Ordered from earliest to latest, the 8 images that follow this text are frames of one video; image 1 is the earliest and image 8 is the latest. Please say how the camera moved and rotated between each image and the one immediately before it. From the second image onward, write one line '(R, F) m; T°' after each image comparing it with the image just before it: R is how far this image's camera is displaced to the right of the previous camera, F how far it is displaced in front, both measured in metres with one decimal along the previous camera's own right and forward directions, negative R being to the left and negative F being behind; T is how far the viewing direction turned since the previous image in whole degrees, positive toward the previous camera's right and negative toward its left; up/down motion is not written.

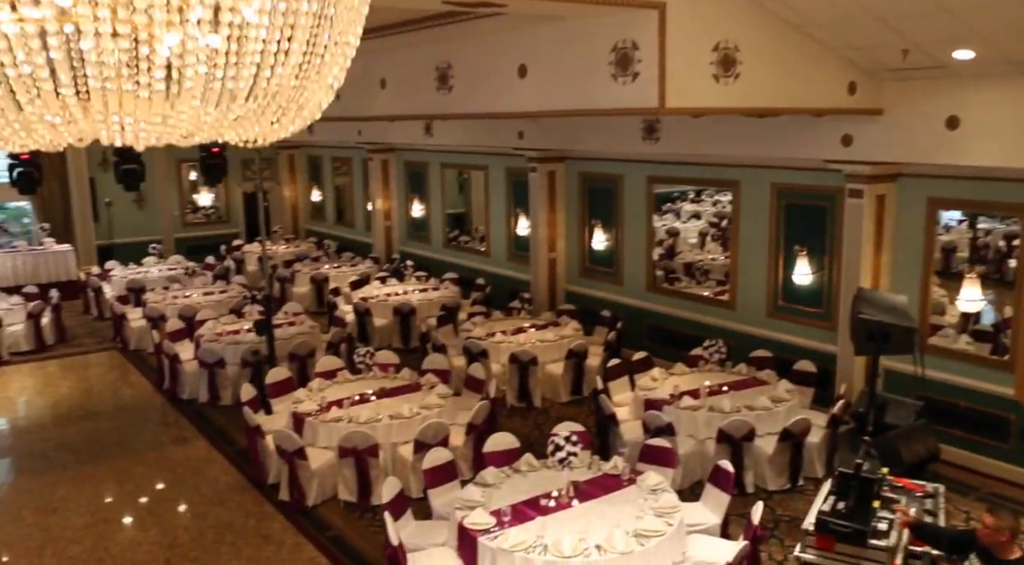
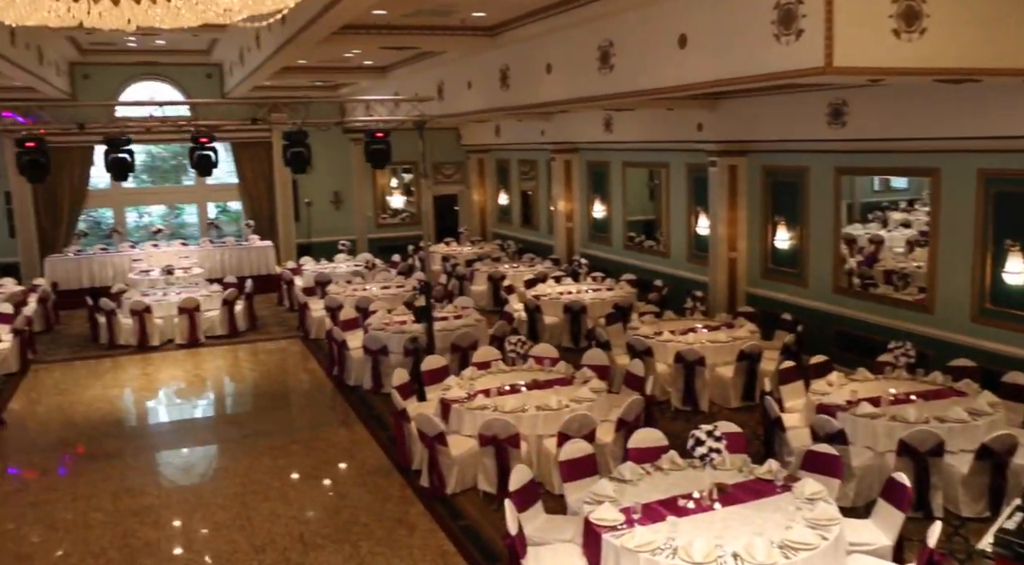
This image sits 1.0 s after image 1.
(+0.3, +0.4) m; -13°
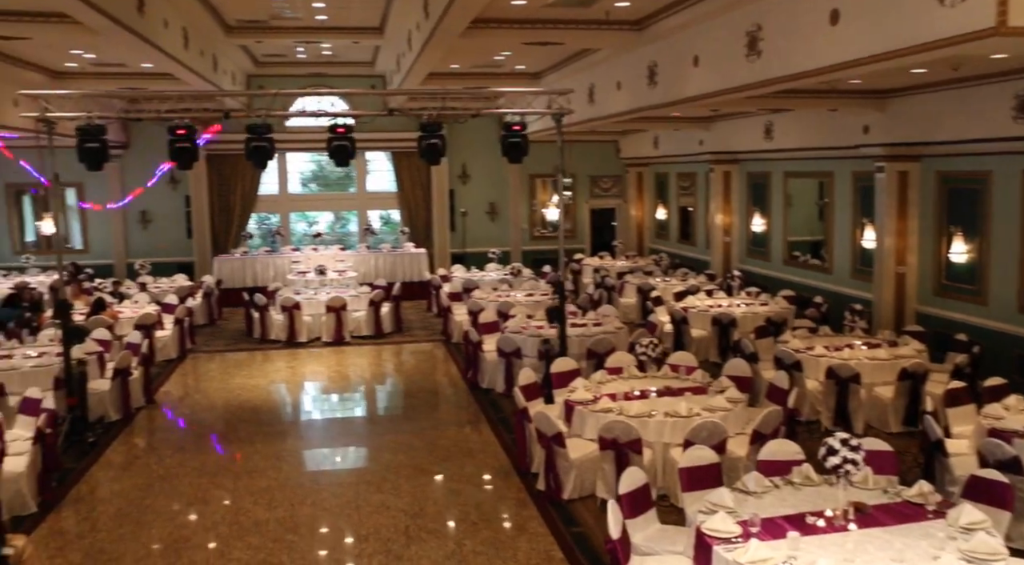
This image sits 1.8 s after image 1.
(+0.3, +0.4) m; -11°
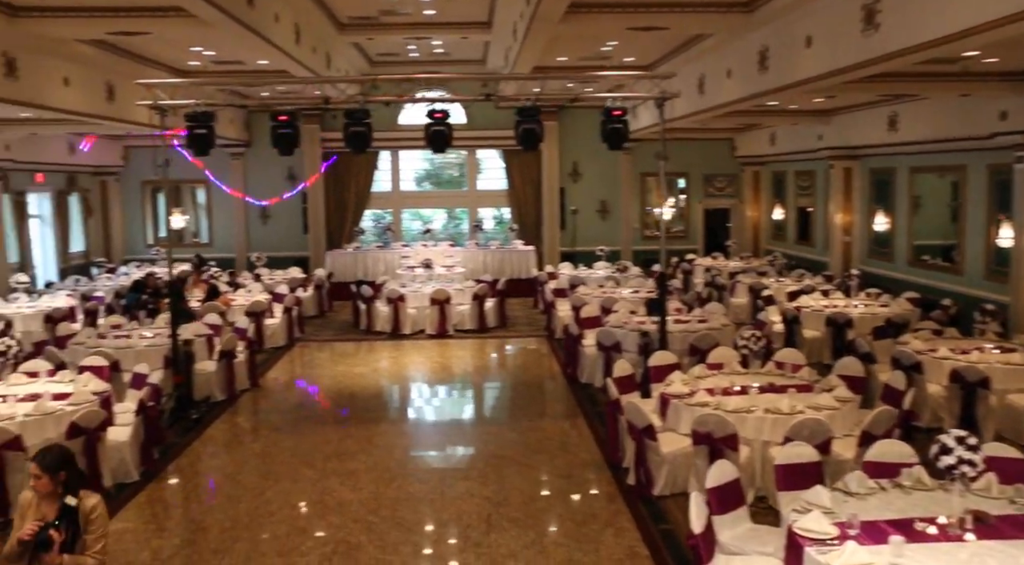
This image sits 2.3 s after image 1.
(+0.2, +0.2) m; -8°
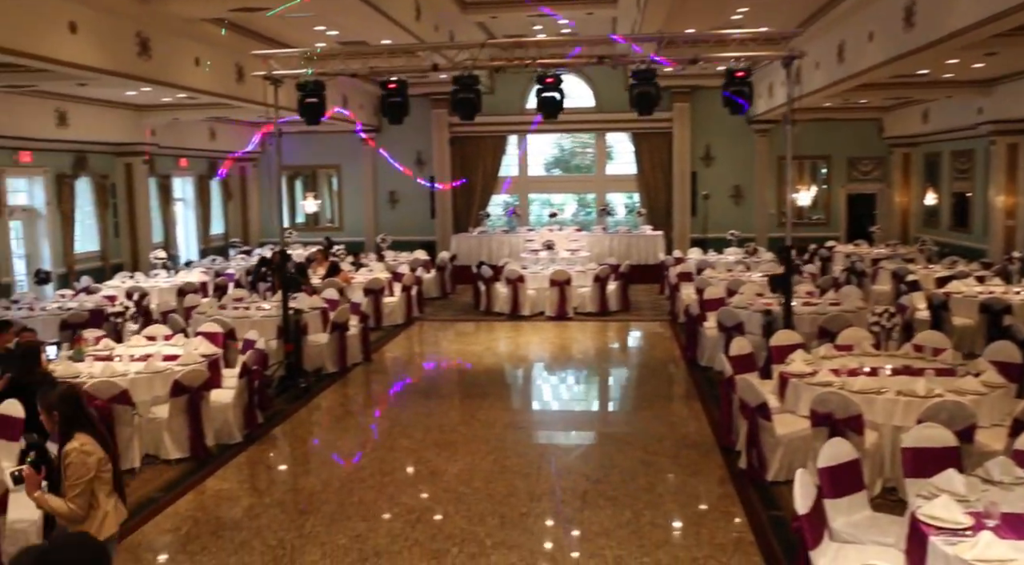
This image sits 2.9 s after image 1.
(+0.2, +0.3) m; -9°
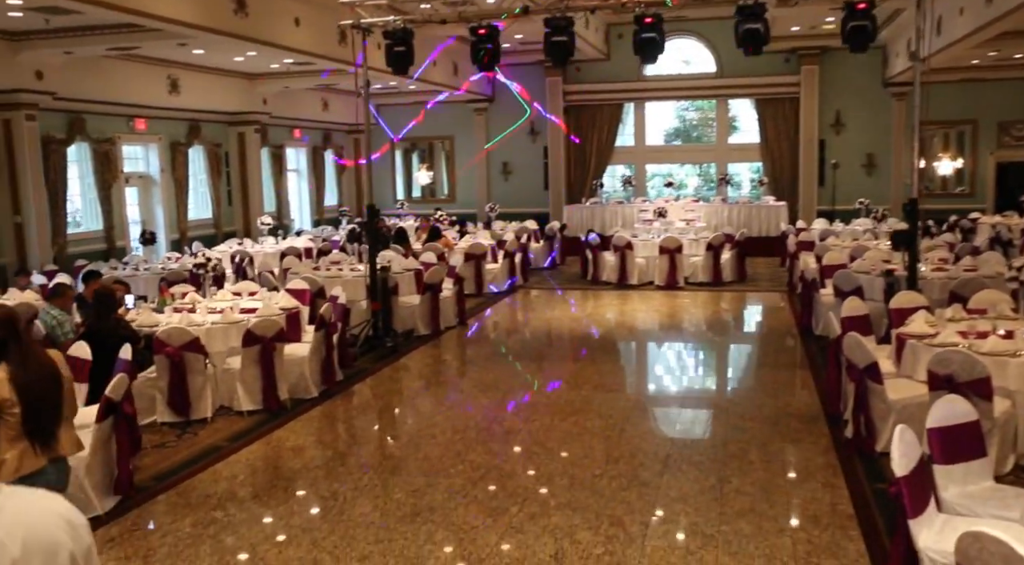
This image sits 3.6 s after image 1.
(+0.3, +0.4) m; -8°
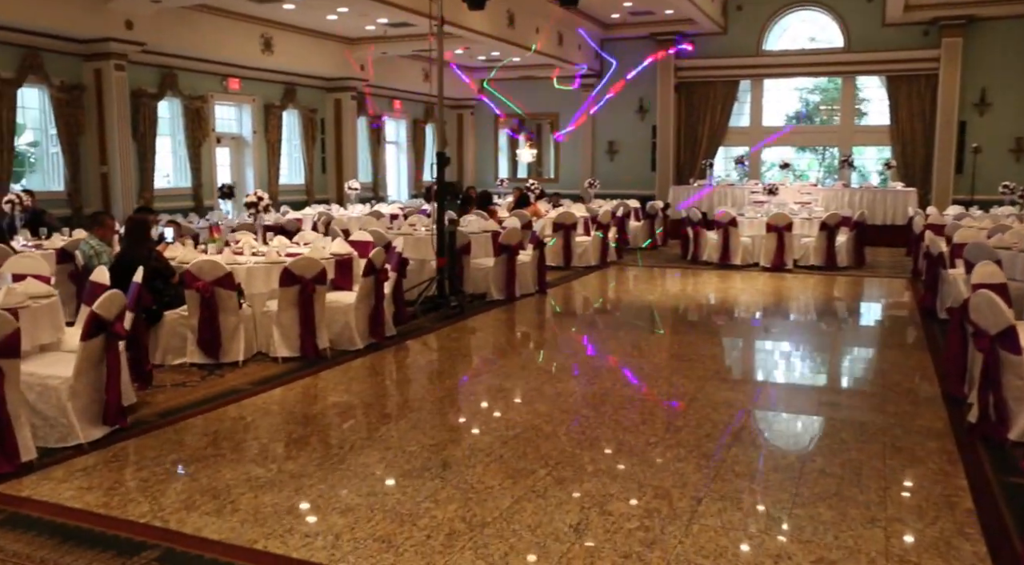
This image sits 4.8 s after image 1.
(+0.3, +0.7) m; -8°
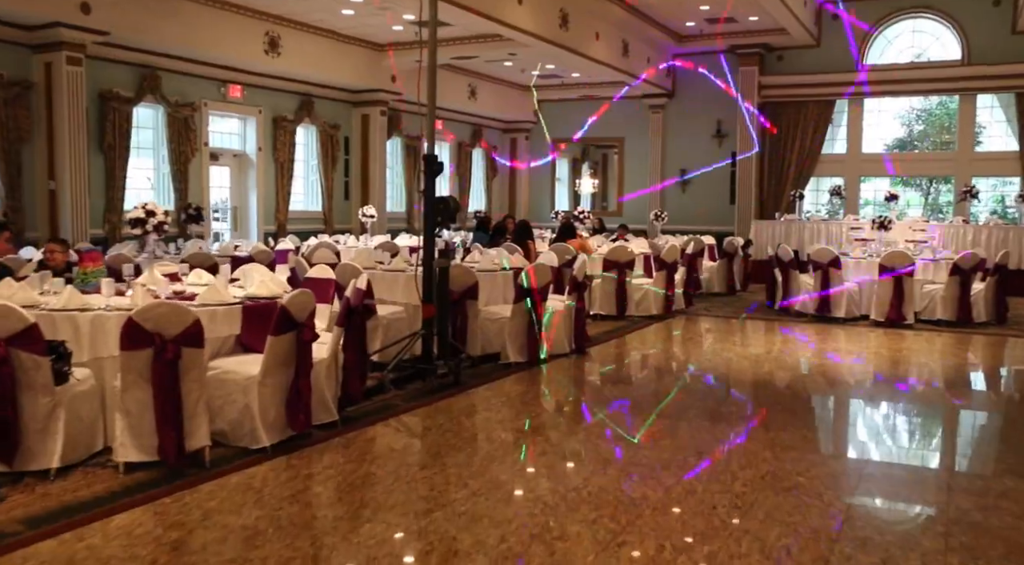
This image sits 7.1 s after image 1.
(+0.3, +2.2) m; -5°
